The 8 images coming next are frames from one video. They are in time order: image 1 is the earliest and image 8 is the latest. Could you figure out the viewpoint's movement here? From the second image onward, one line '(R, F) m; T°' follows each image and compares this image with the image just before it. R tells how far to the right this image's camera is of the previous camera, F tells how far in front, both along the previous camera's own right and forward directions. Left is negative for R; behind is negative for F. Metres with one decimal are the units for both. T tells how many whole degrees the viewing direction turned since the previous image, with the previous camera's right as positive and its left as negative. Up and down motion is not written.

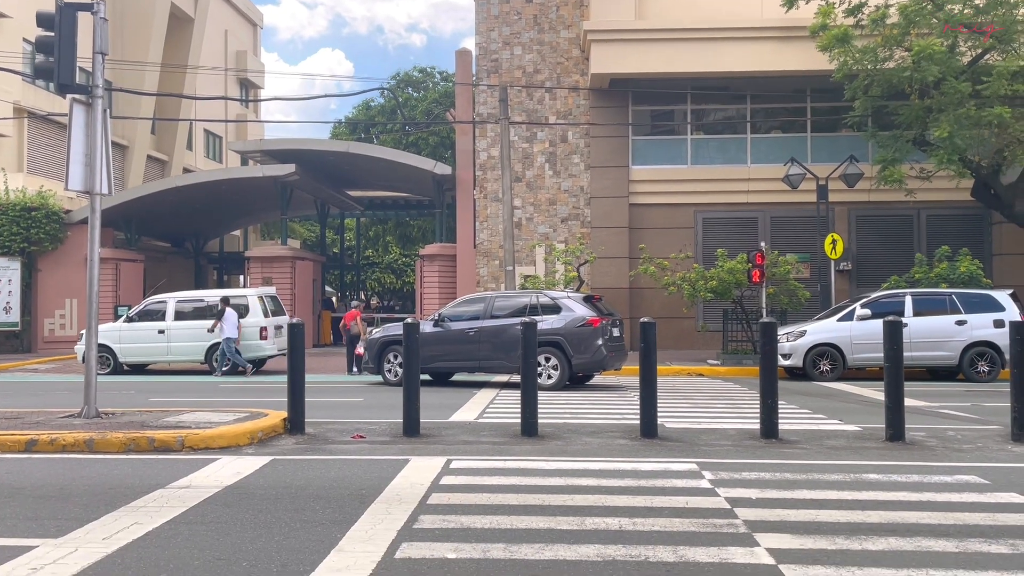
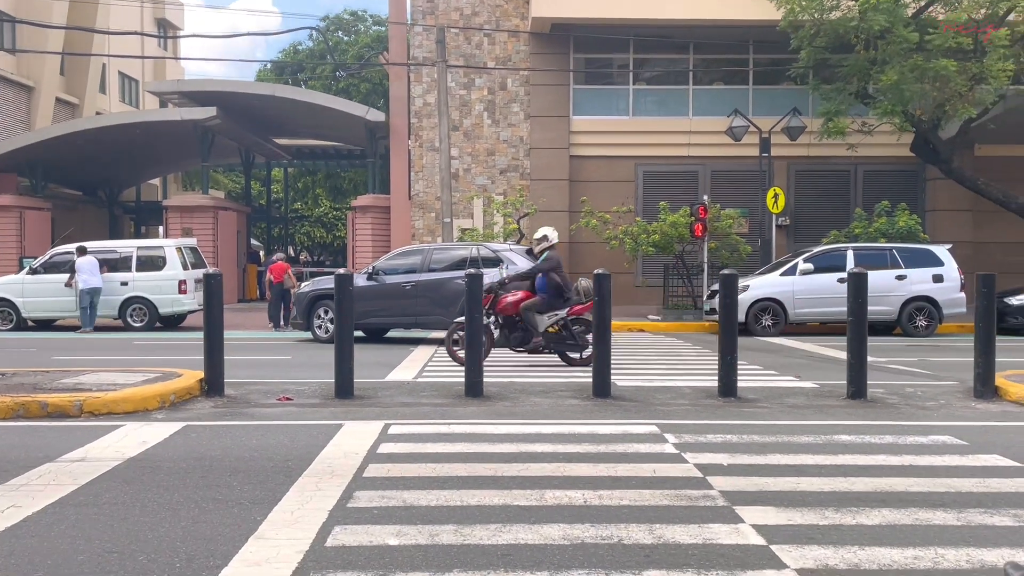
(-0.1, +0.8) m; +5°
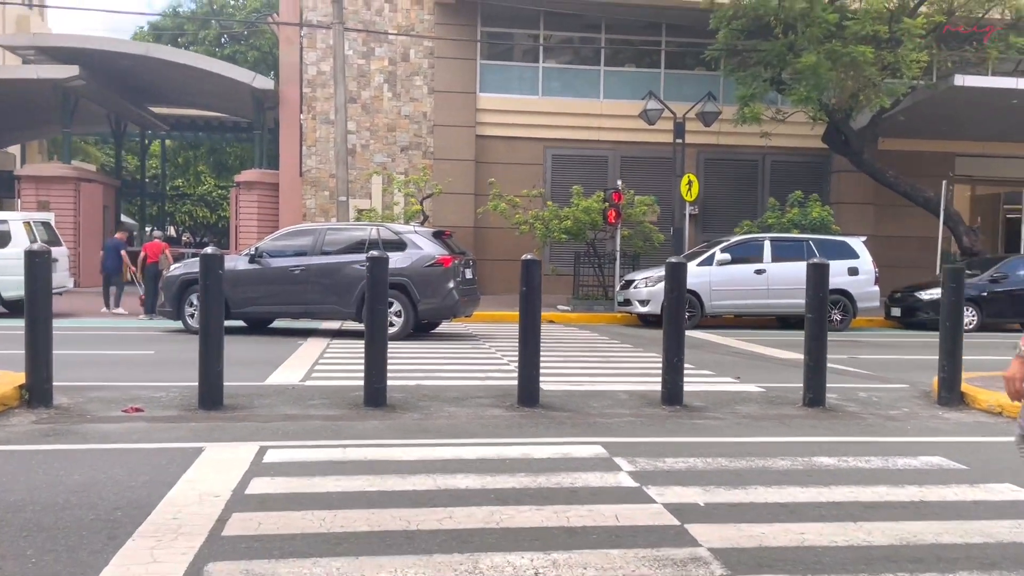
(-0.1, +1.4) m; +7°
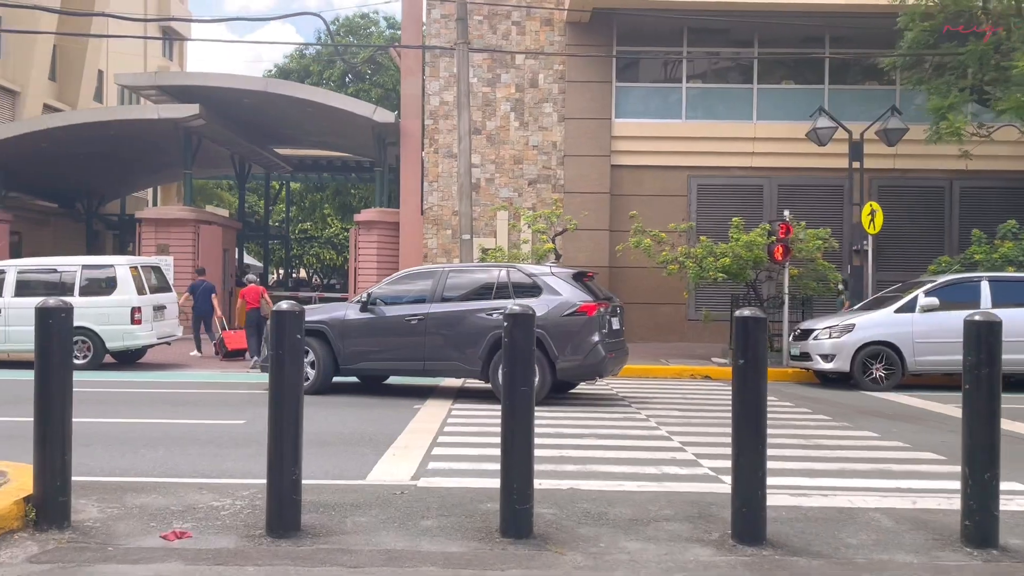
(-0.5, +2.3) m; -8°
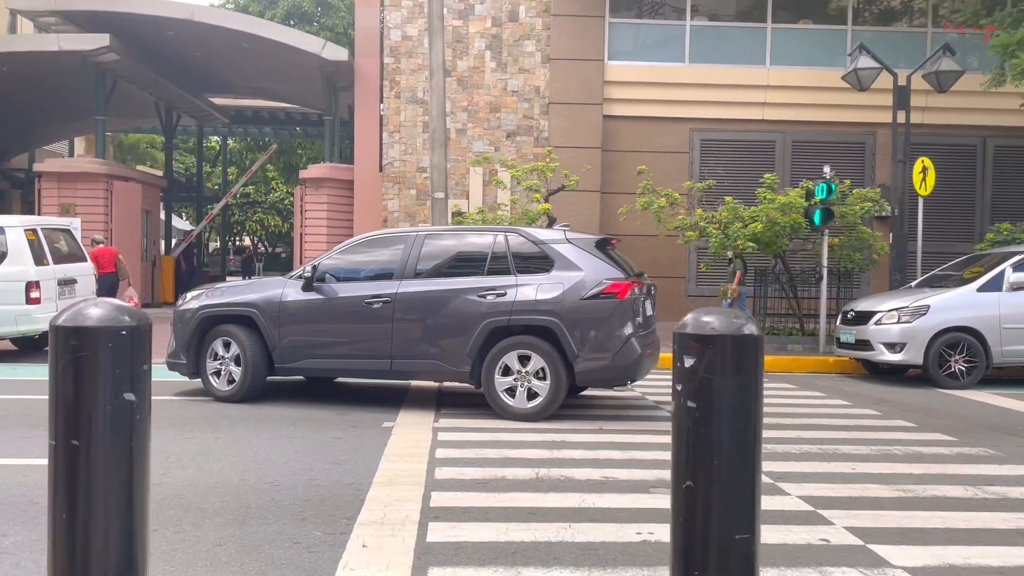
(-0.5, +3.0) m; +3°
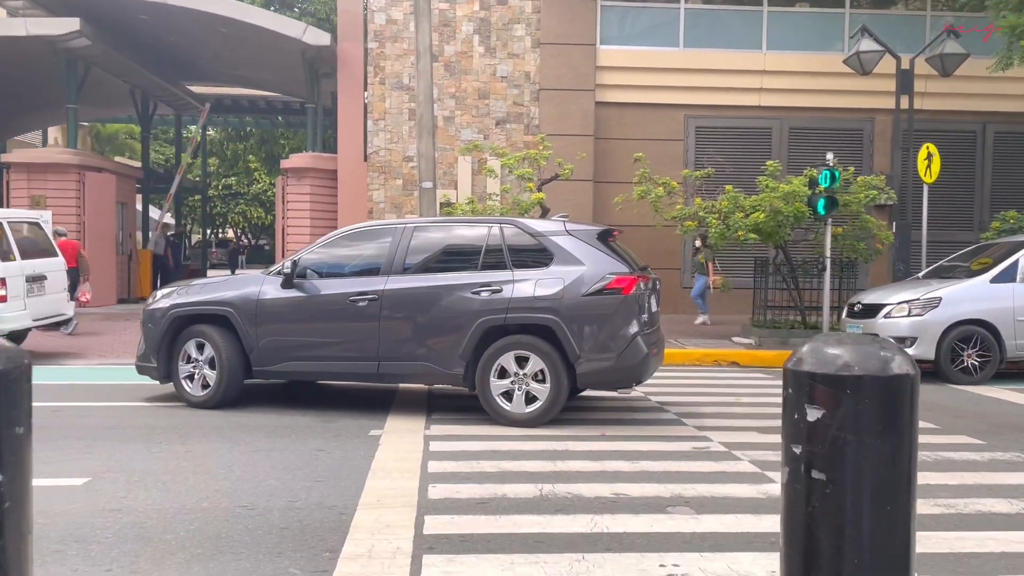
(-0.1, +0.6) m; +1°
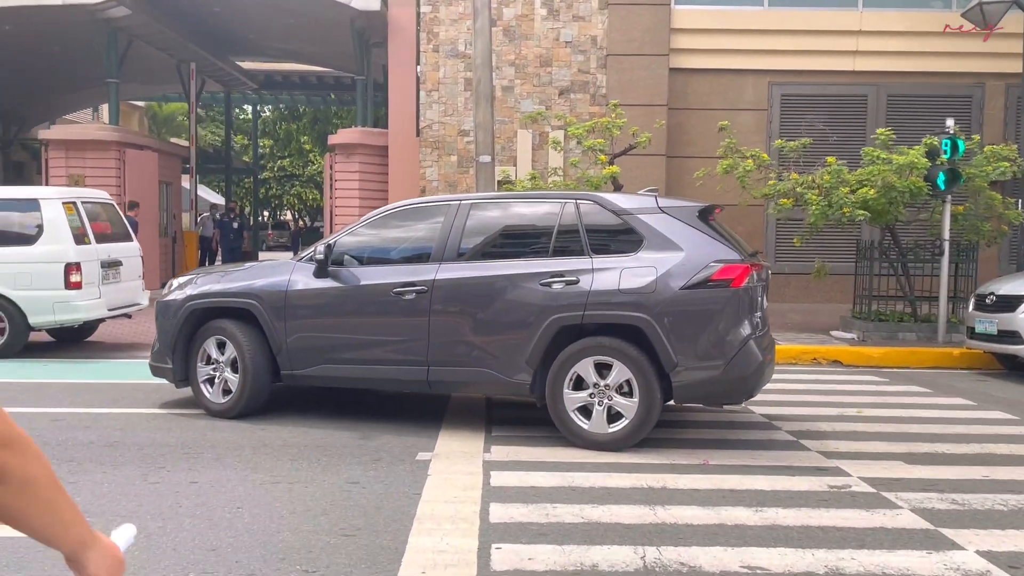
(-0.2, +1.4) m; -4°
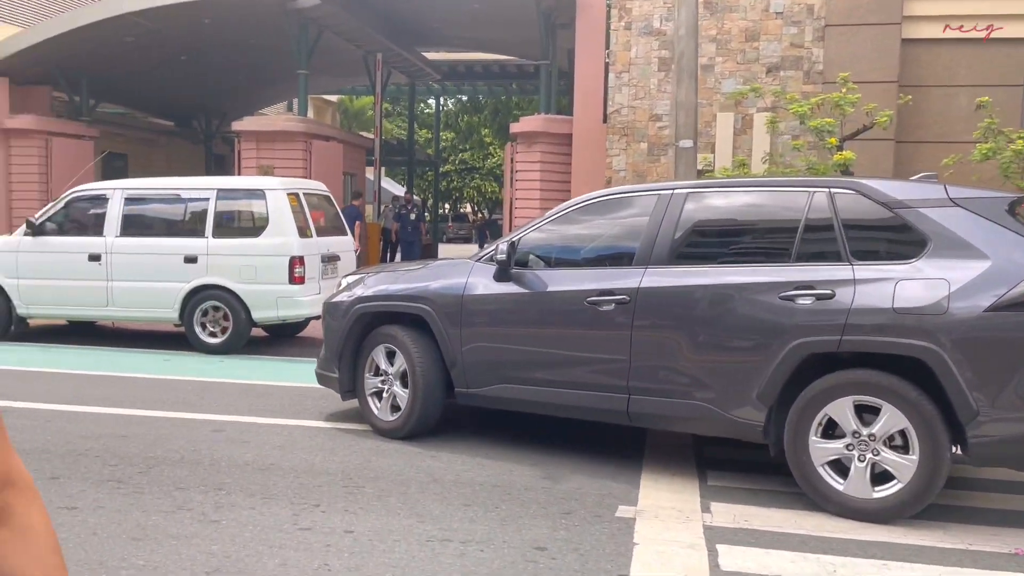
(-0.3, +1.2) m; -12°
